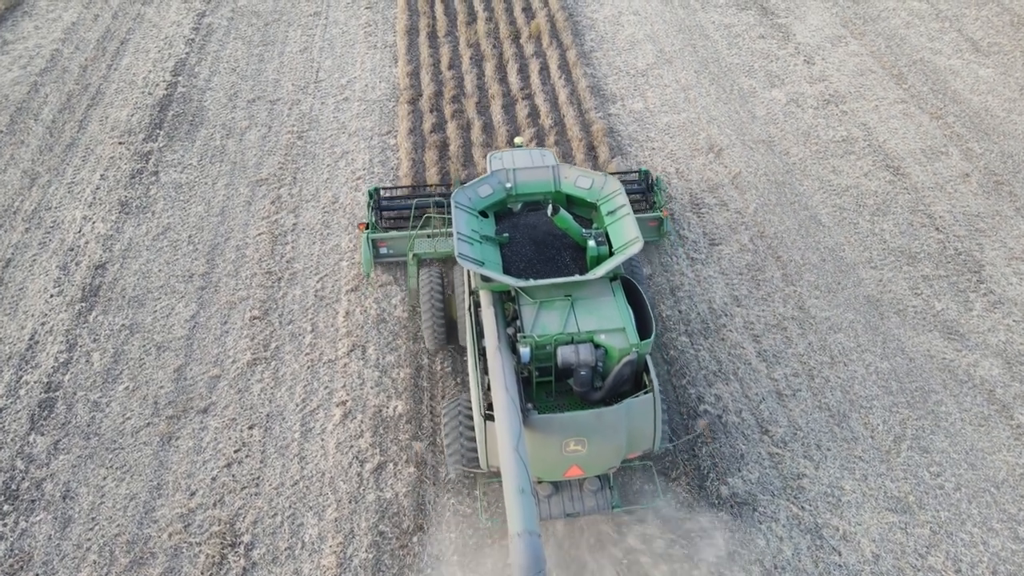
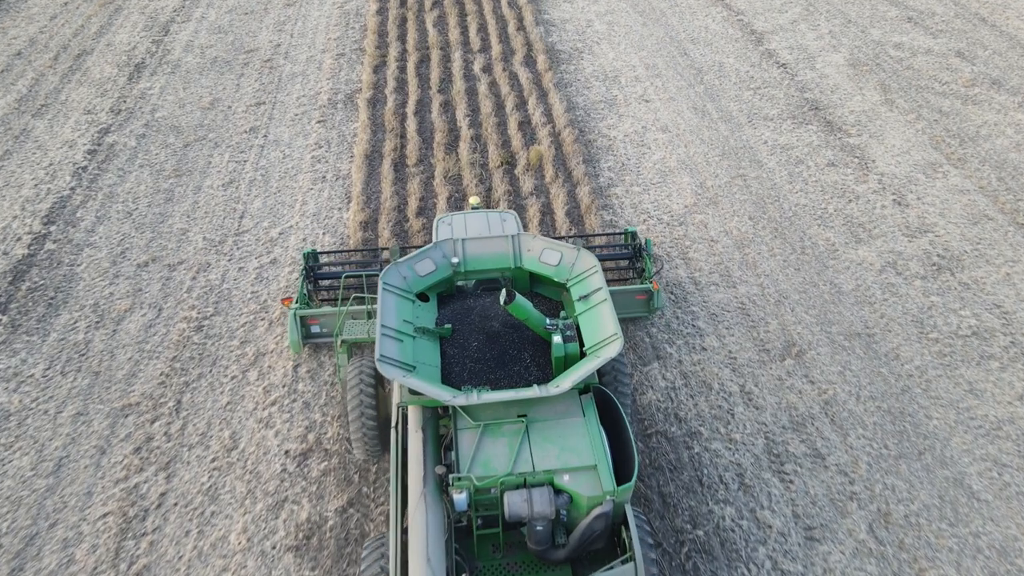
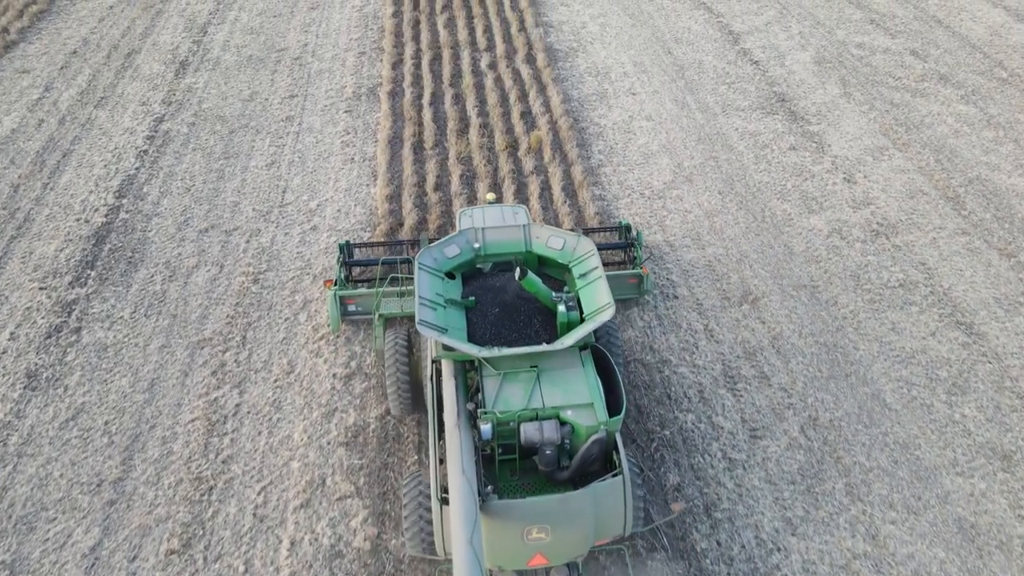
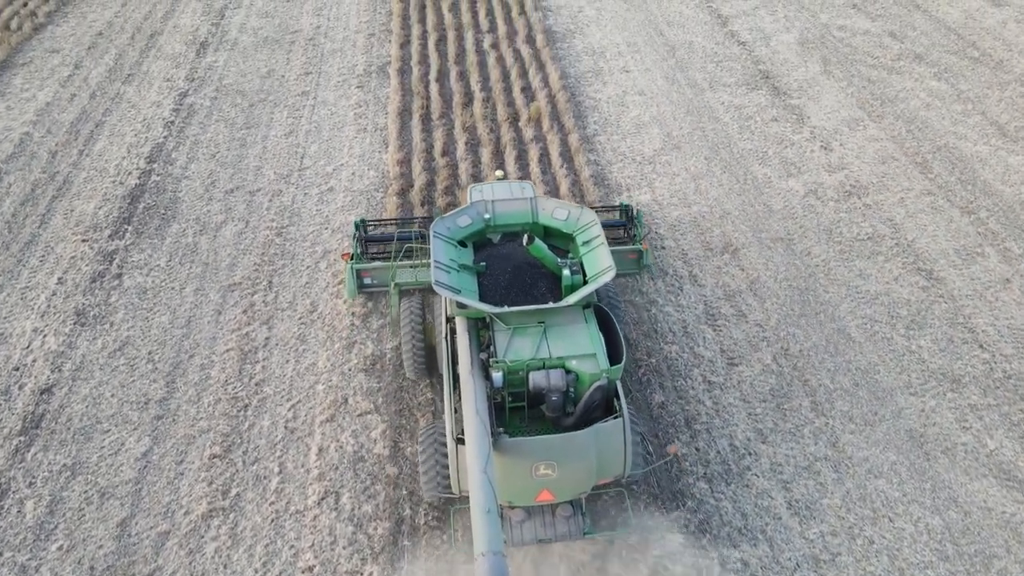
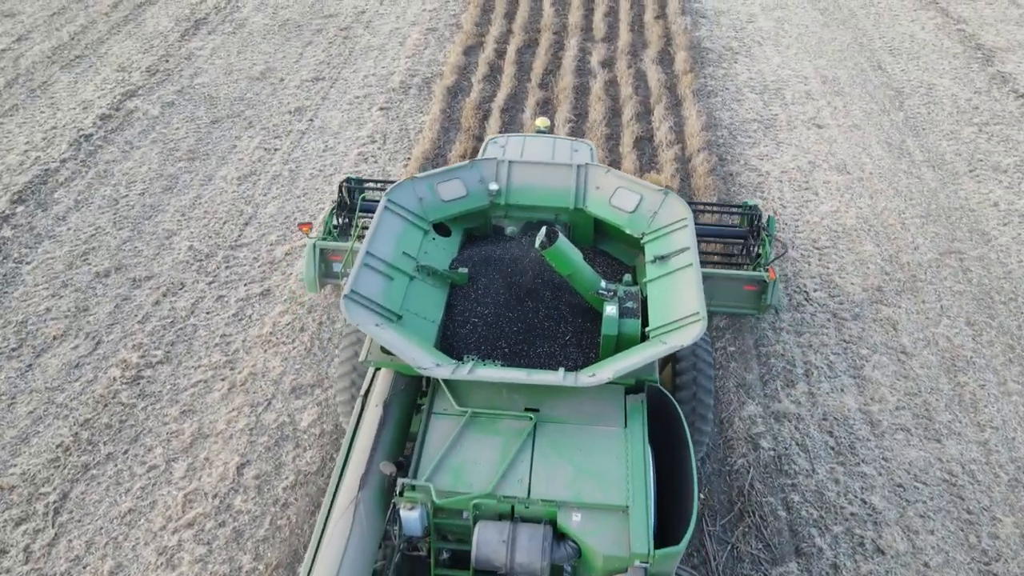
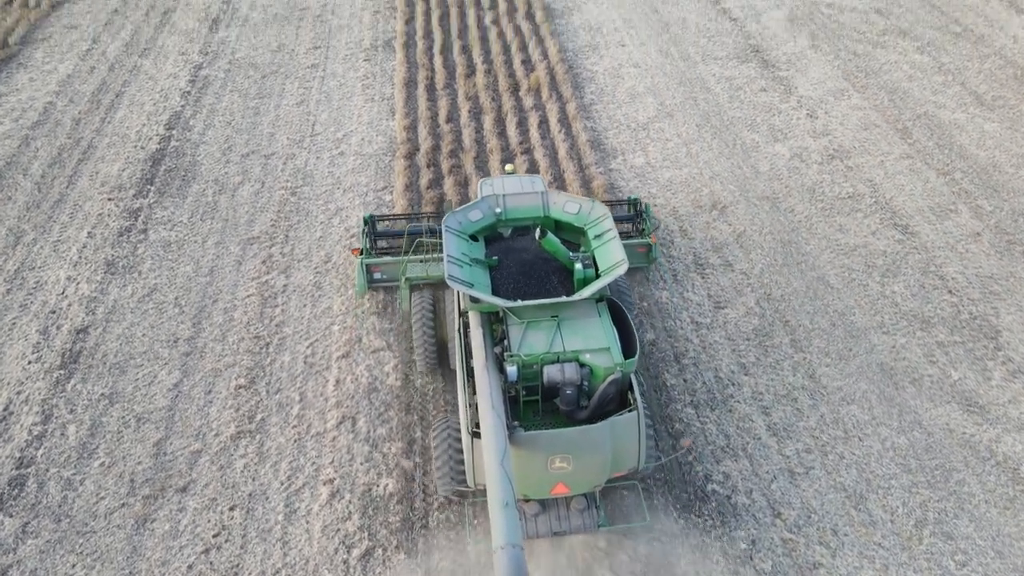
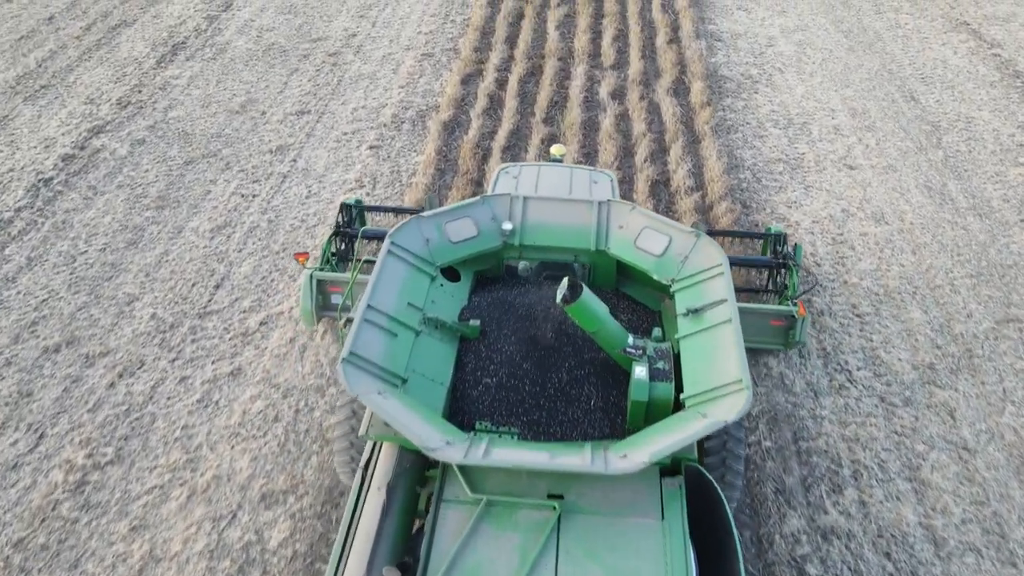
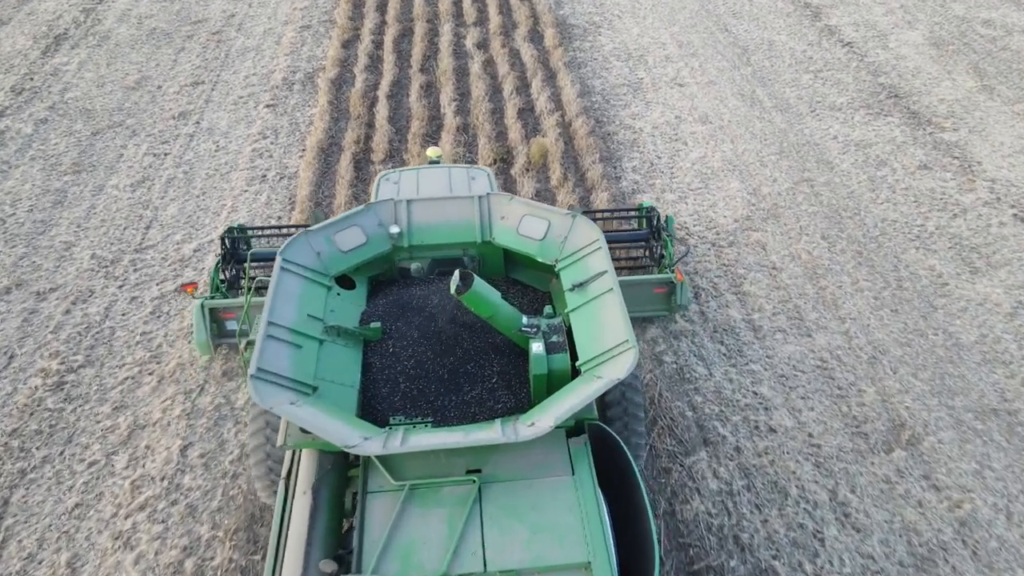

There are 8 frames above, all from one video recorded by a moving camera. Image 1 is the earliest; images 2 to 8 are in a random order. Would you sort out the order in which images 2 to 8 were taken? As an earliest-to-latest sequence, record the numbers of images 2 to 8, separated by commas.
6, 4, 3, 2, 8, 5, 7
